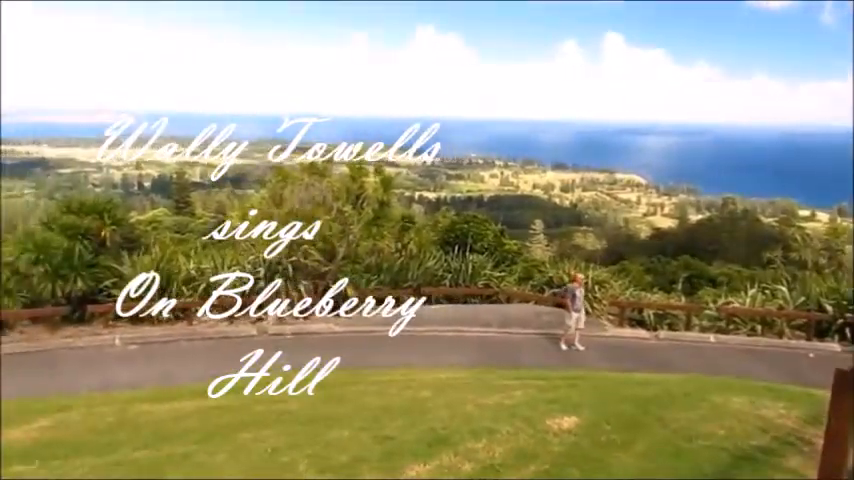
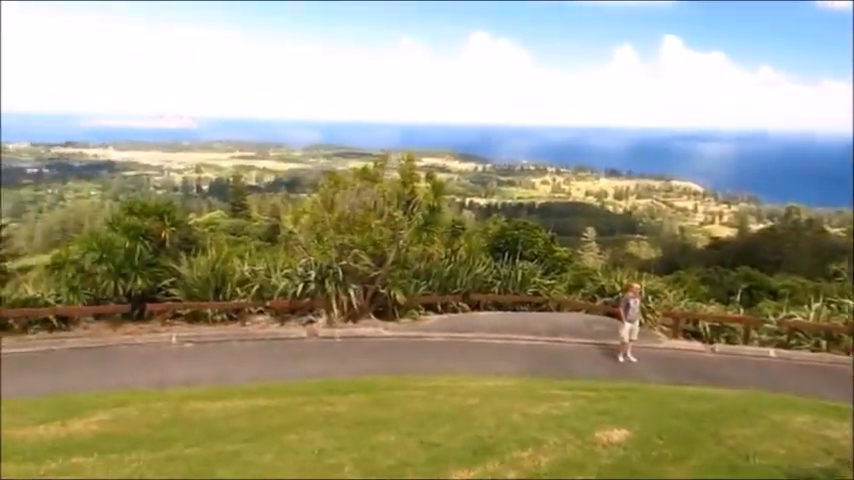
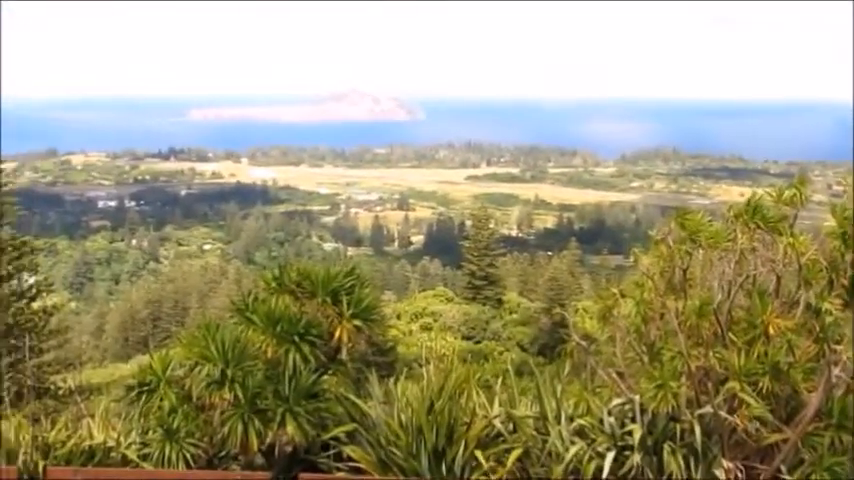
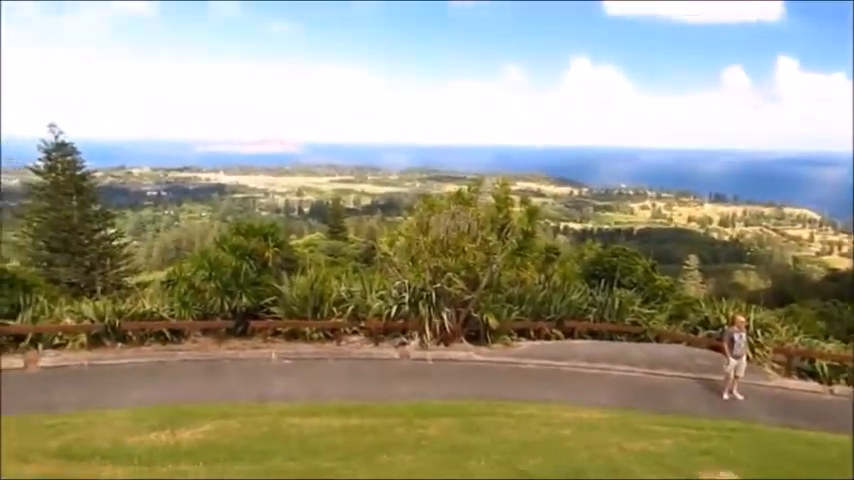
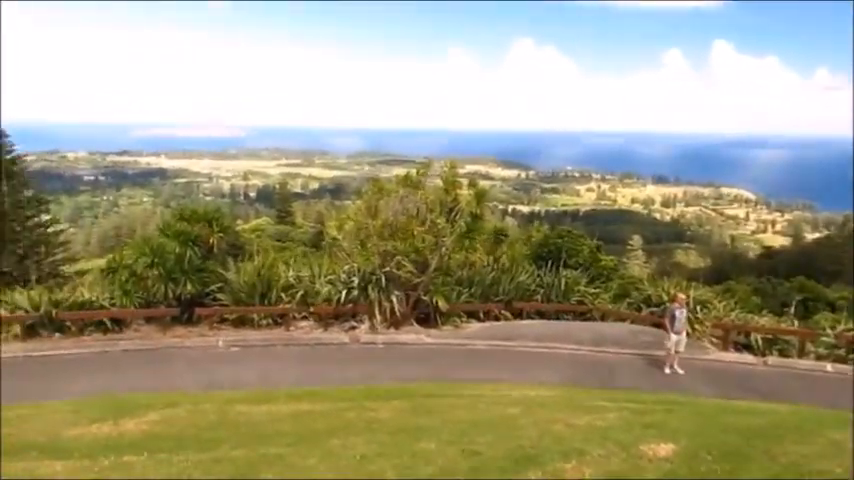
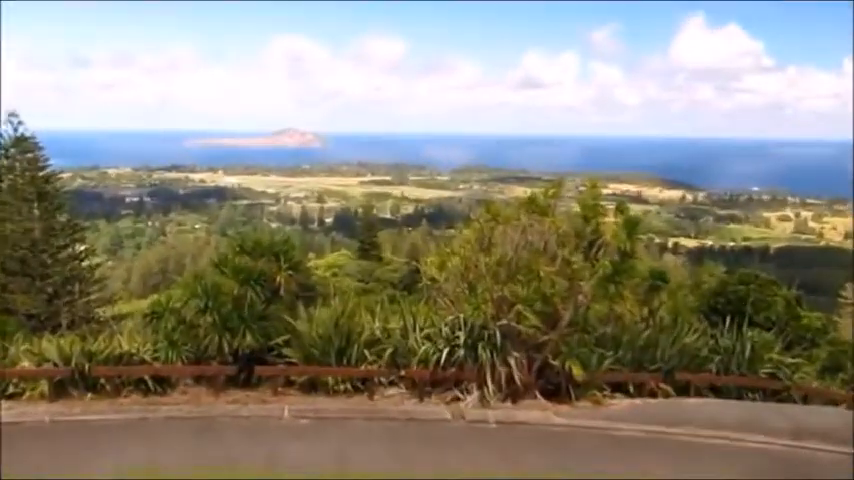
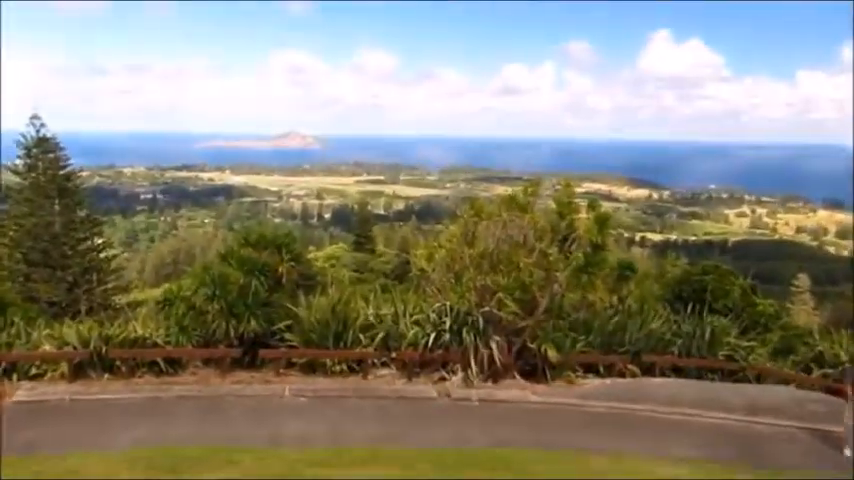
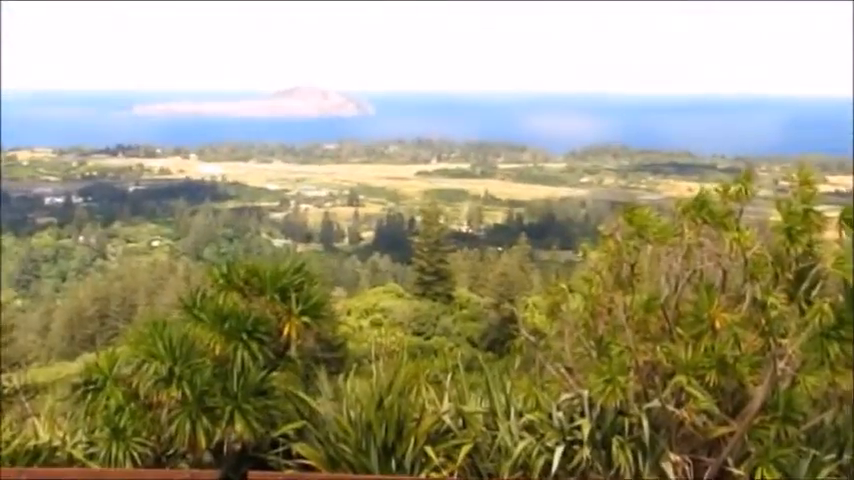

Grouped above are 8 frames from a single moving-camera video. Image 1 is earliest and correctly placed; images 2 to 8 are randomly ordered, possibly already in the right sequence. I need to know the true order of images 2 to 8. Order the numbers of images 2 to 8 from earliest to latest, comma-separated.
2, 5, 4, 7, 6, 8, 3
